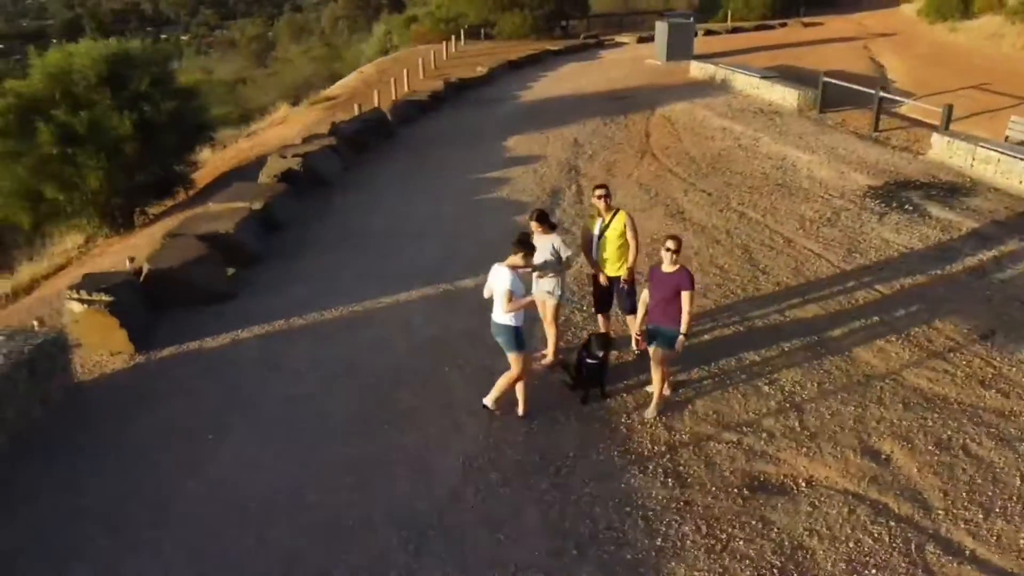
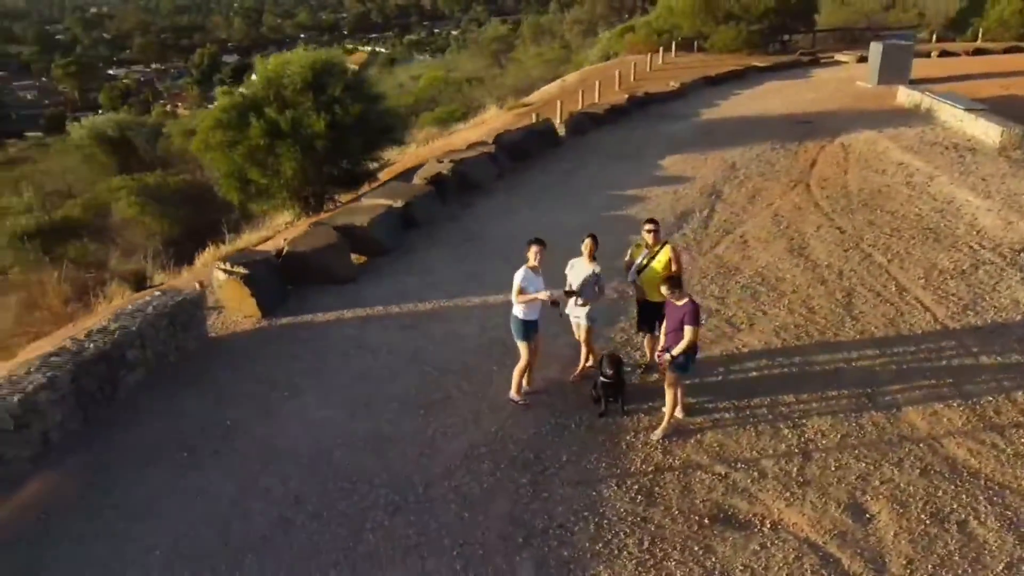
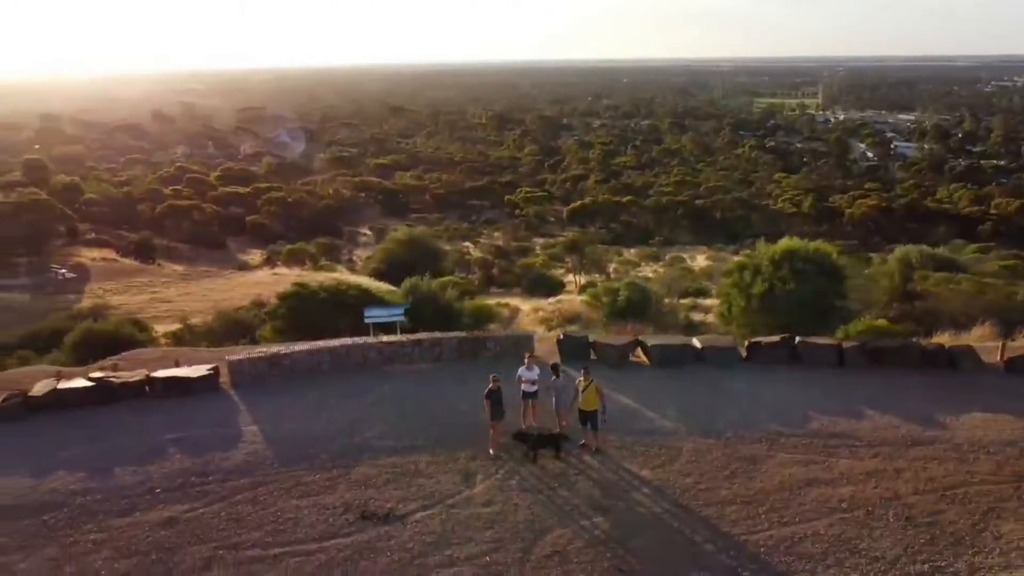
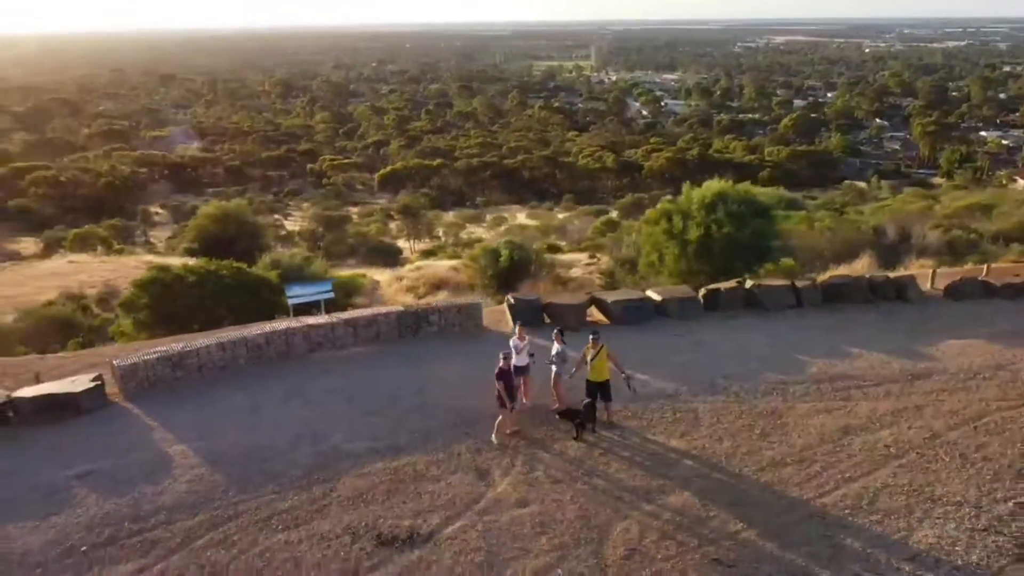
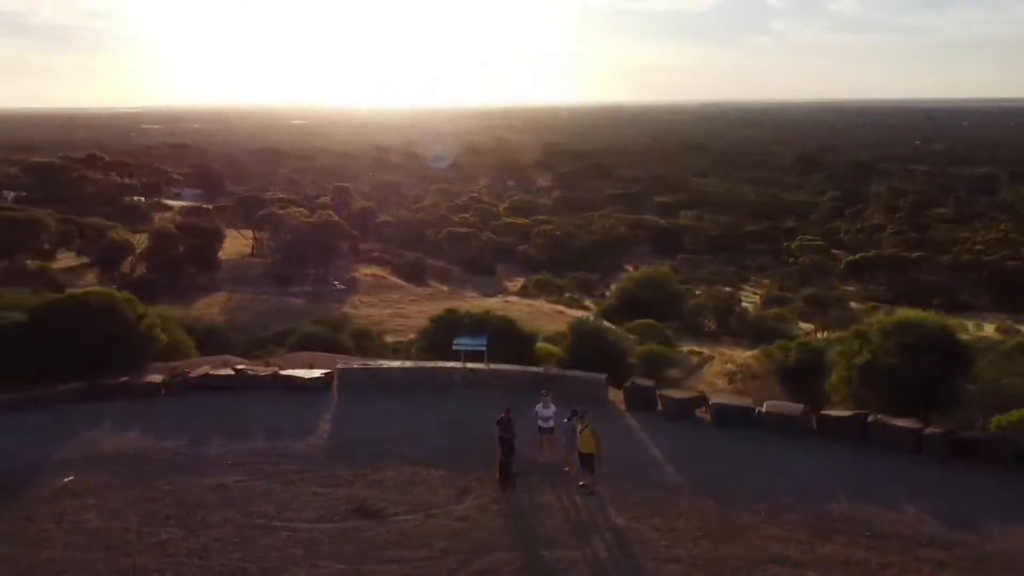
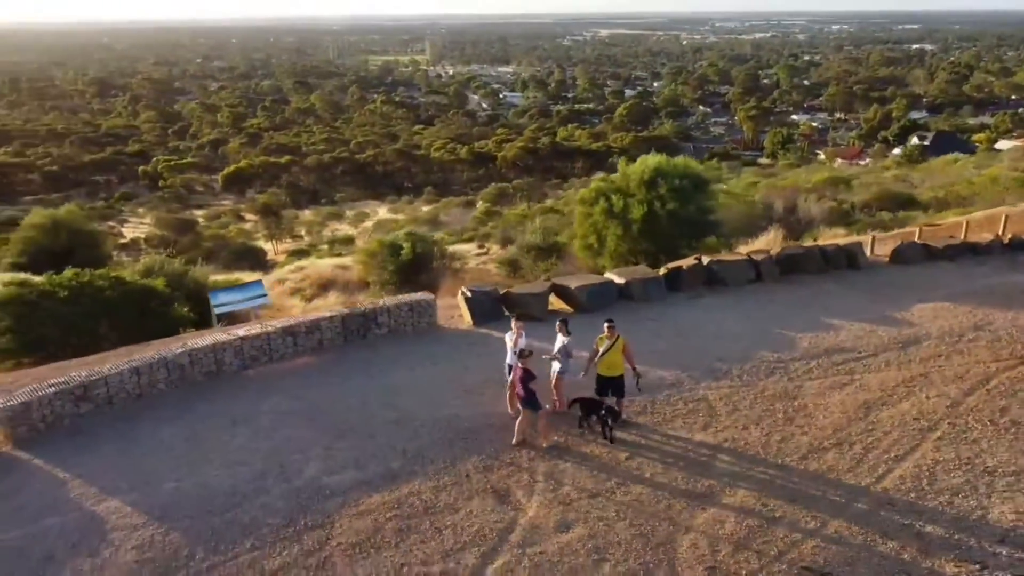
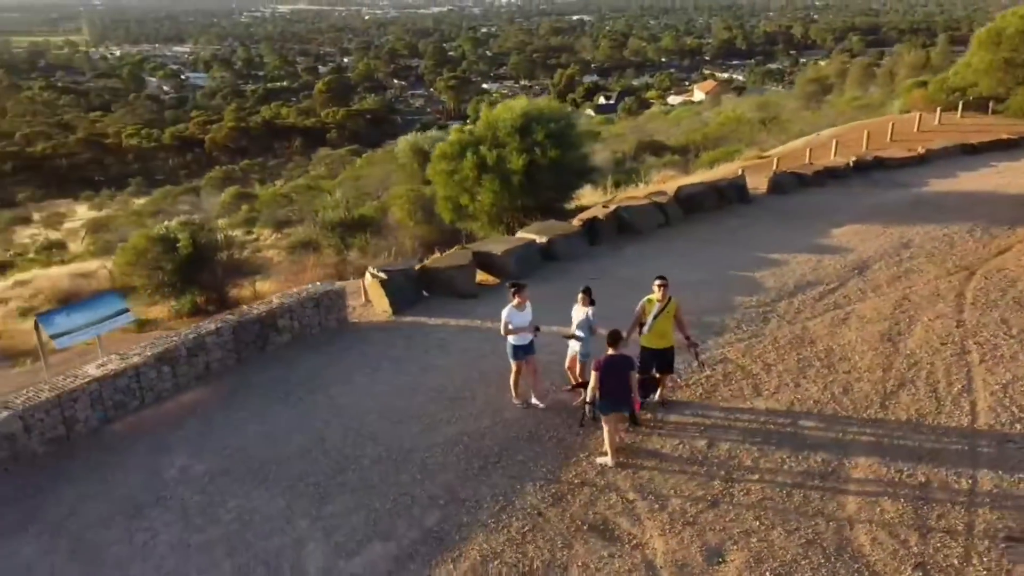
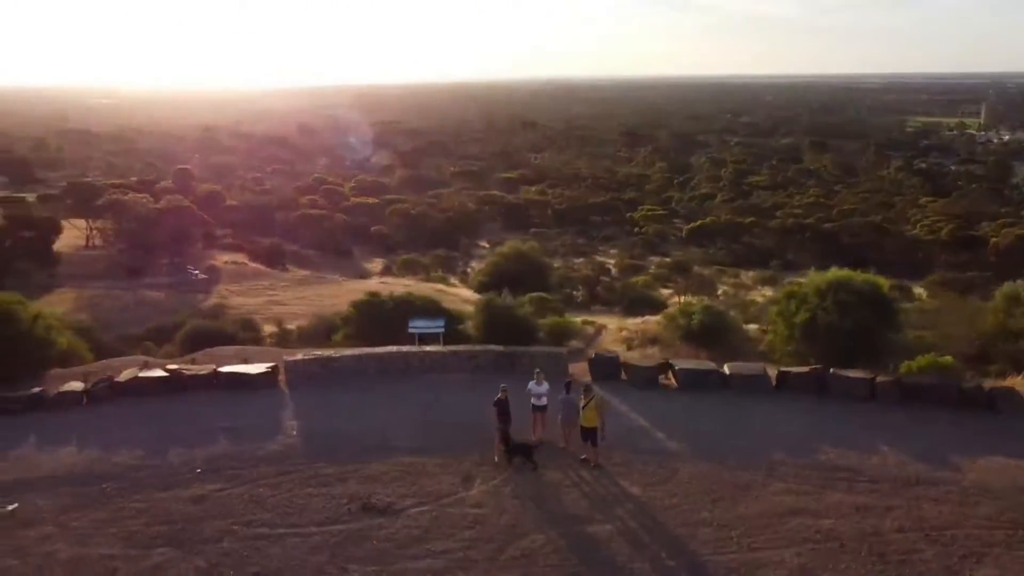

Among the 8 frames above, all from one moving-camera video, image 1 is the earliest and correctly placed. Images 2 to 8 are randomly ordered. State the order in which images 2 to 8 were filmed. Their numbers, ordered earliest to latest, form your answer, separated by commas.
2, 7, 6, 4, 3, 8, 5
